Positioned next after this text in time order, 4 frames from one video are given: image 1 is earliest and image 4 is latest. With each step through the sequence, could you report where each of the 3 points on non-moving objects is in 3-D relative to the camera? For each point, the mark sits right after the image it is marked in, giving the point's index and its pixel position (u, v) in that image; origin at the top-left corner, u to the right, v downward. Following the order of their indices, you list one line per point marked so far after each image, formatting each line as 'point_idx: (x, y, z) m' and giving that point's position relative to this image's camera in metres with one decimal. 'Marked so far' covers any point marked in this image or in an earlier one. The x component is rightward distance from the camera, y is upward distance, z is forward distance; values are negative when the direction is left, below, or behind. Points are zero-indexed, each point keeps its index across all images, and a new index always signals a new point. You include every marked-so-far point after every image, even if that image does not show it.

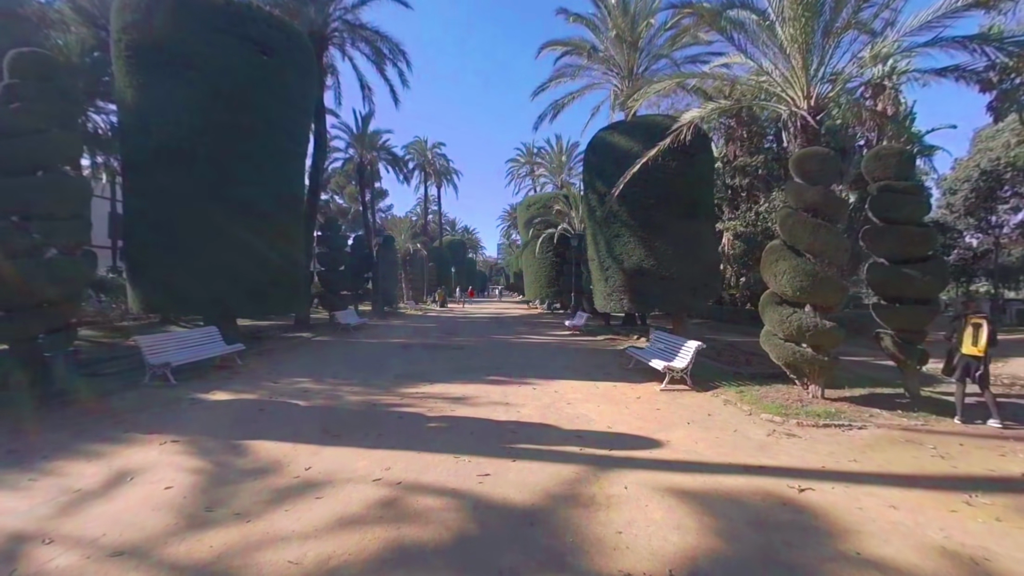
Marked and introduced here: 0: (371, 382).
0: (-3.0, -1.9, +10.3) m
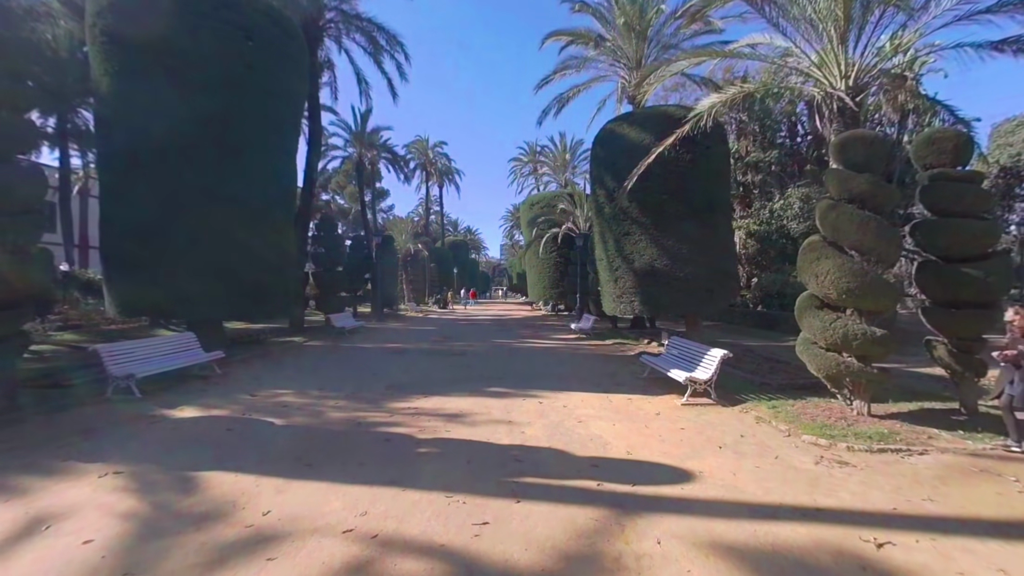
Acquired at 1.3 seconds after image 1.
0: (-2.9, -2.0, +9.3) m
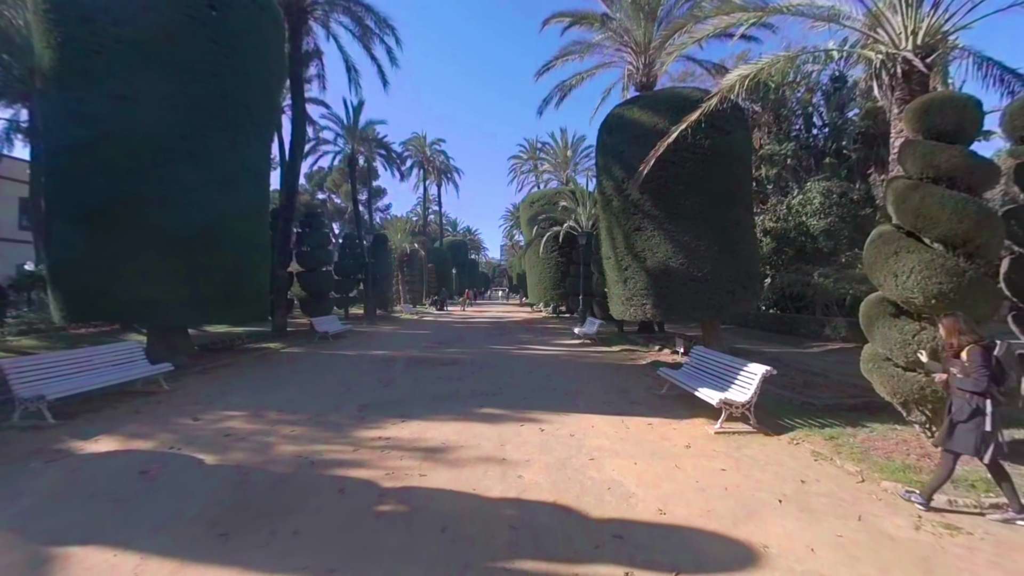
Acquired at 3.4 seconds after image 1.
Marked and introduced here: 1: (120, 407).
0: (-3.0, -2.0, +7.8) m
1: (-6.3, -1.9, +8.0) m
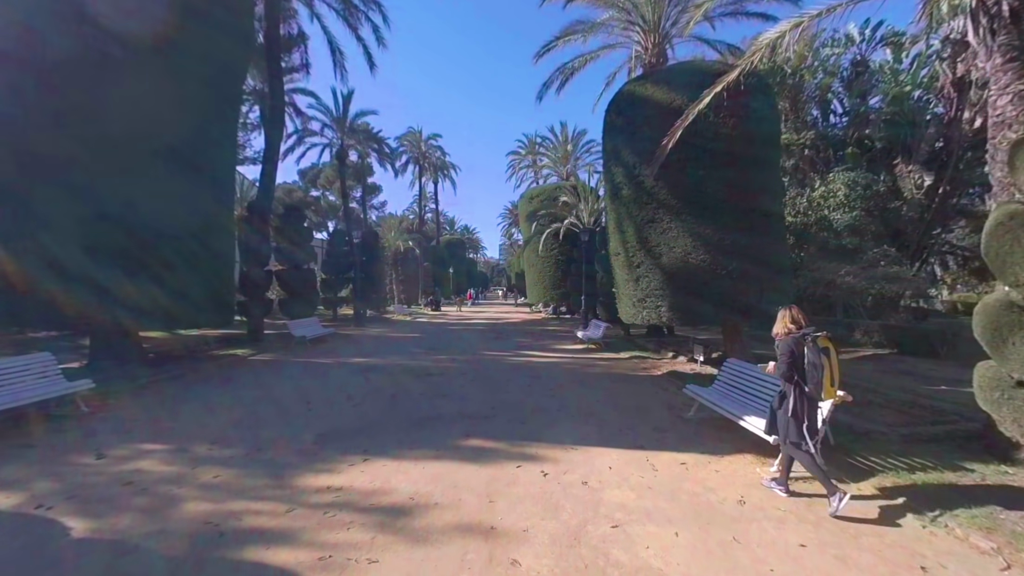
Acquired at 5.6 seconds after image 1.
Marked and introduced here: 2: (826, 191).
0: (-3.0, -2.0, +6.1) m
1: (-6.4, -1.9, +6.4) m
2: (+11.5, +3.5, +18.1) m
